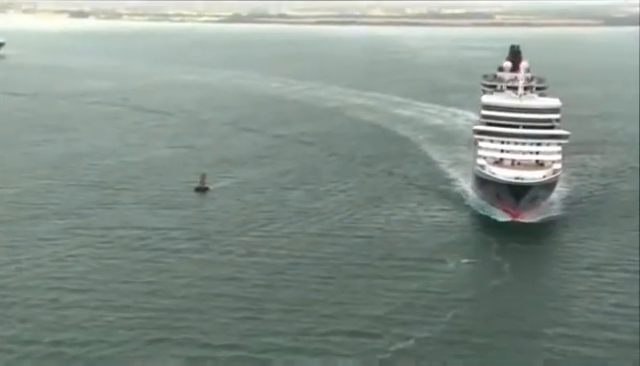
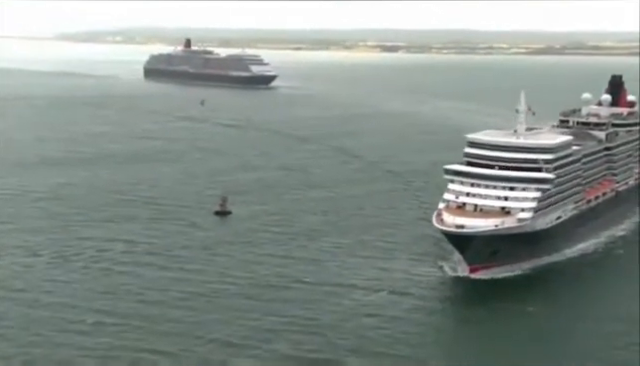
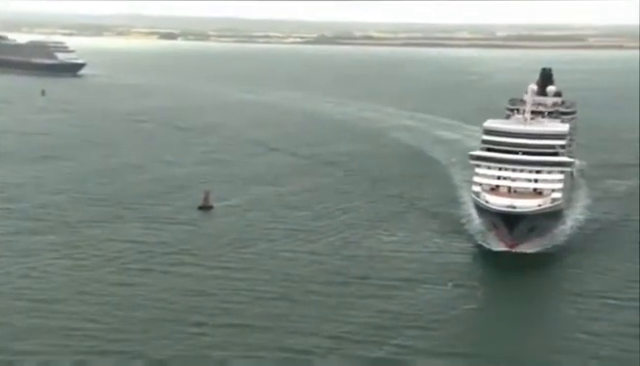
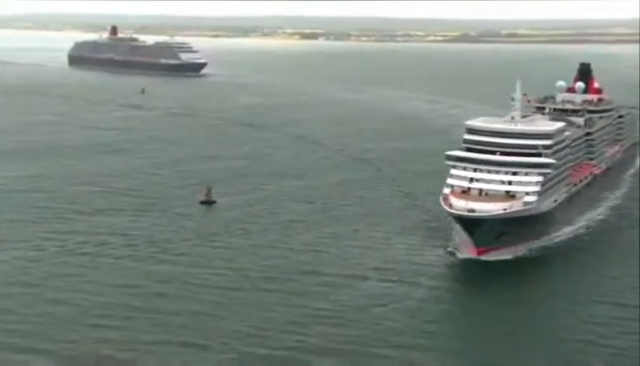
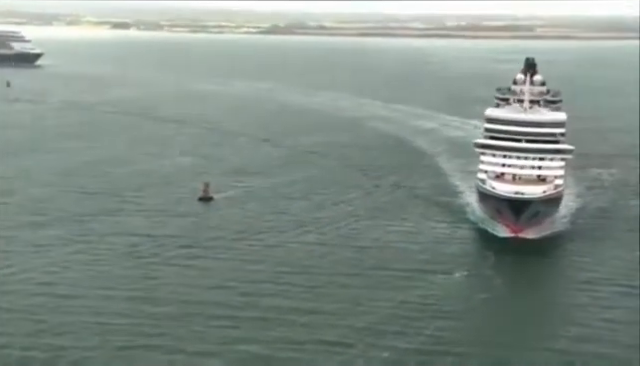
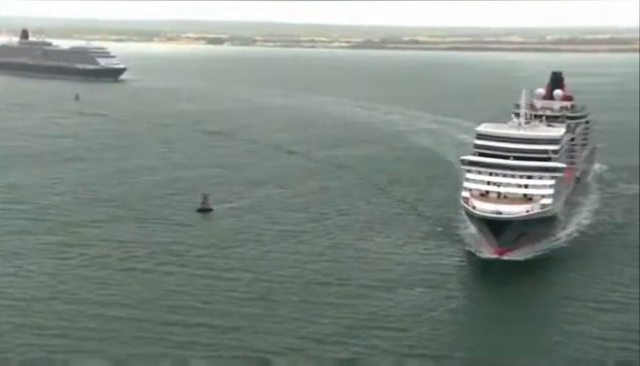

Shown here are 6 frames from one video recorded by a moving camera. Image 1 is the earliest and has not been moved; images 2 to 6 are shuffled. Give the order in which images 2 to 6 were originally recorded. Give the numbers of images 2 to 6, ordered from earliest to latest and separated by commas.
5, 3, 6, 4, 2
